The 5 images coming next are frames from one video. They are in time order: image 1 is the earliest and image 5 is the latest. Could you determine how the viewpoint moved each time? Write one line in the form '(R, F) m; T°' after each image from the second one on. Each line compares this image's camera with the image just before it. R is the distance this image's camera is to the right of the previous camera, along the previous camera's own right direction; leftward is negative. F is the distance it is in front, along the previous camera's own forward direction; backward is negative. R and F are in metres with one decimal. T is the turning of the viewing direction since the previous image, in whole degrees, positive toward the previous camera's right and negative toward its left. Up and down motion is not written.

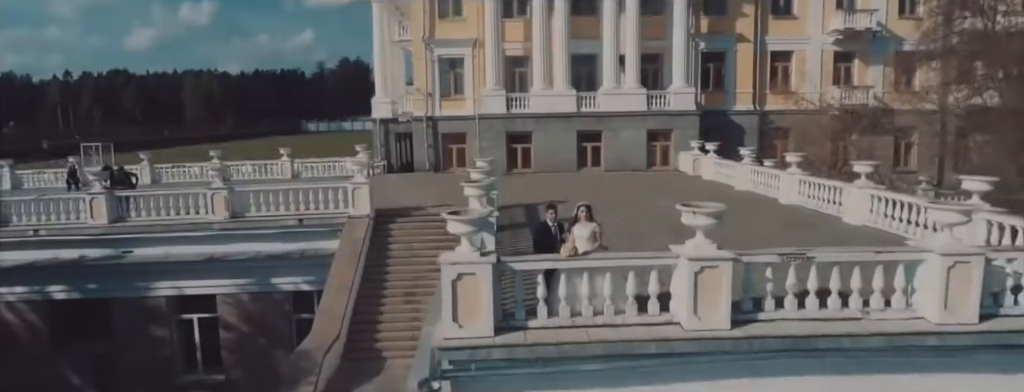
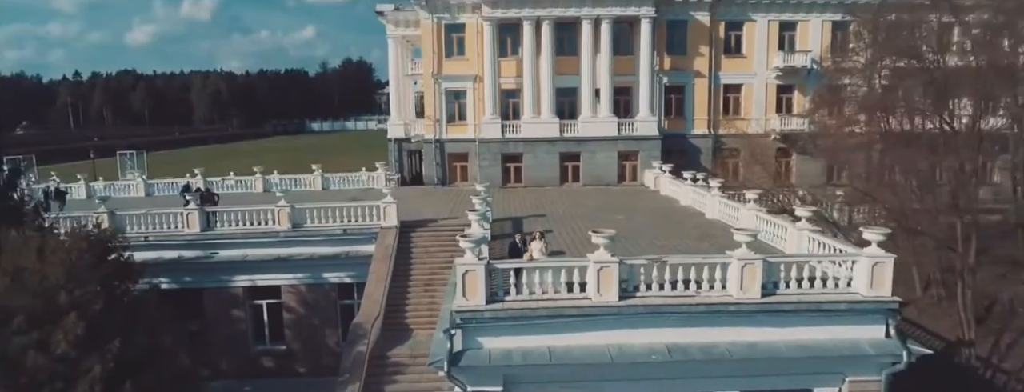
(+0.2, -3.9) m; 0°
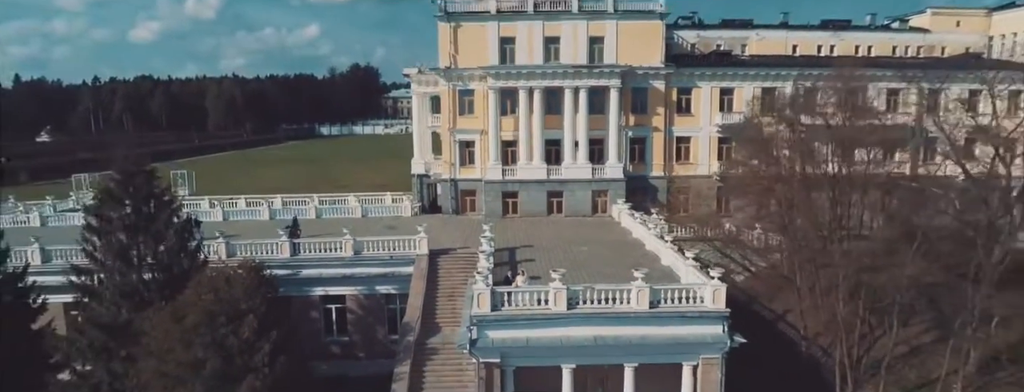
(+0.2, -6.6) m; 0°
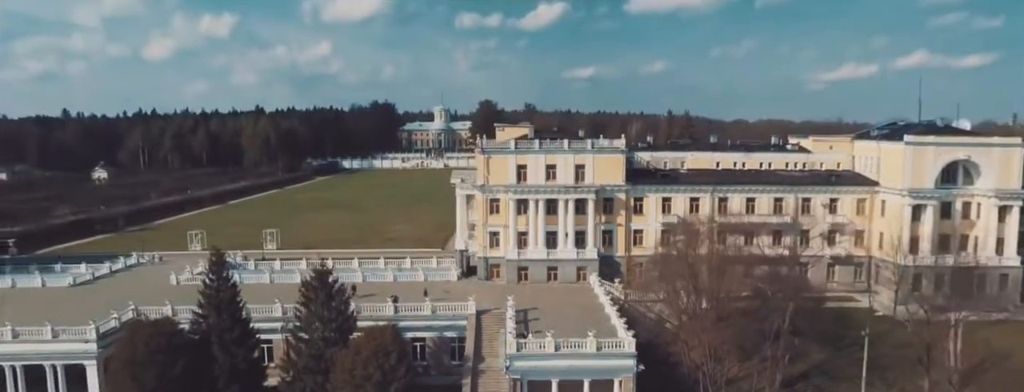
(-0.6, -15.6) m; -1°
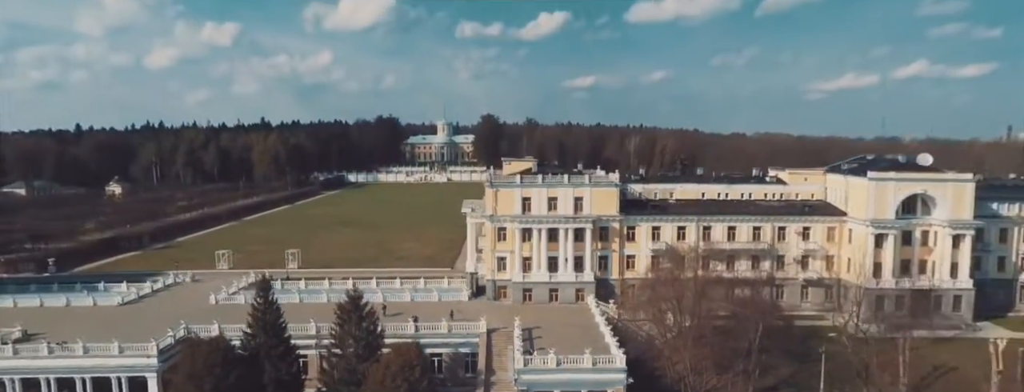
(-0.5, -5.3) m; 0°
